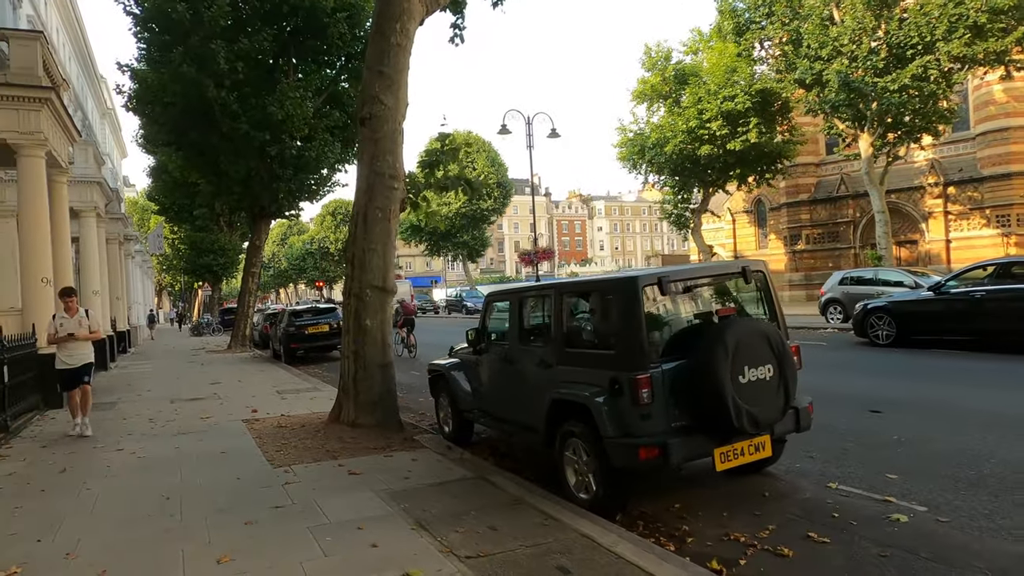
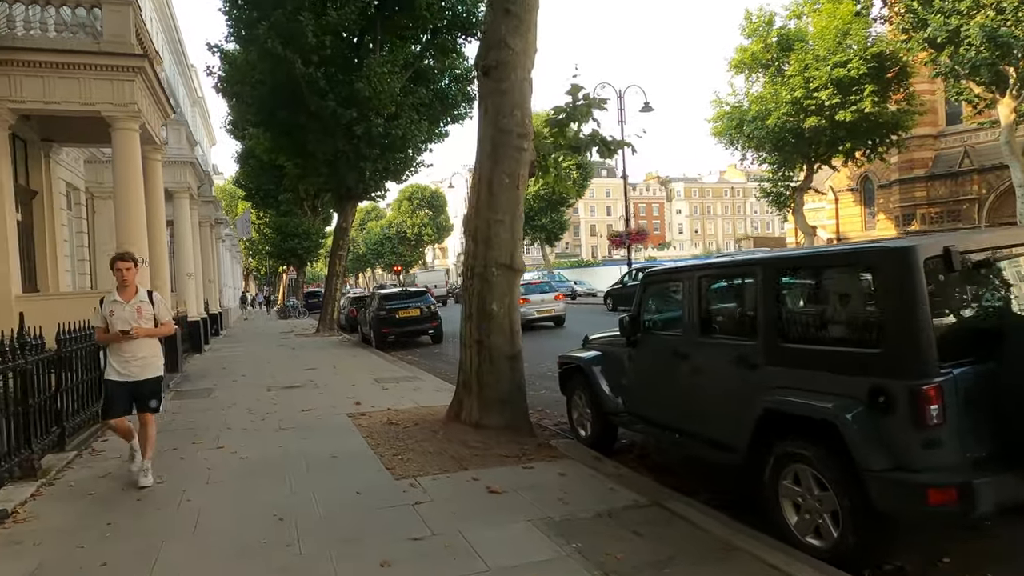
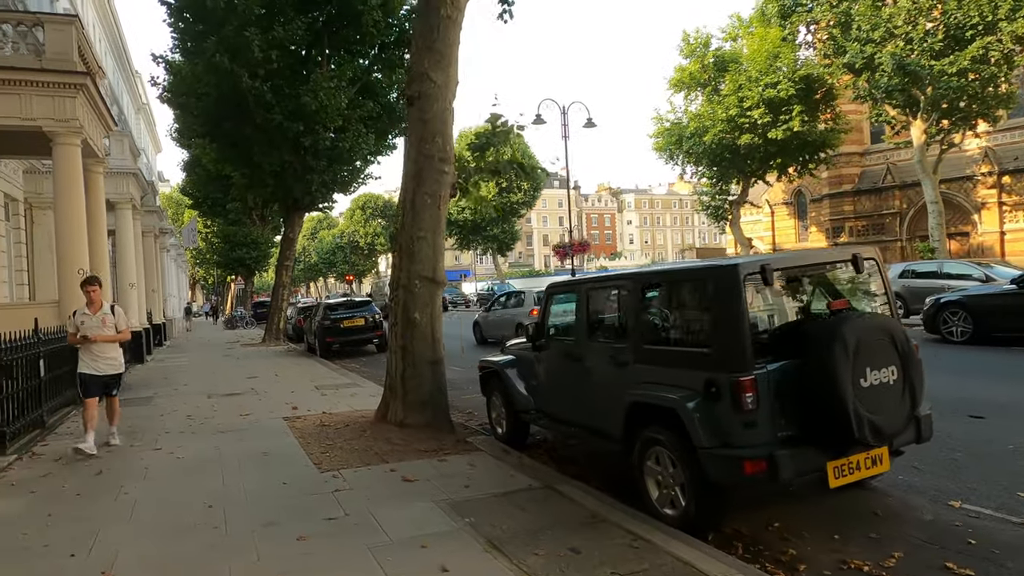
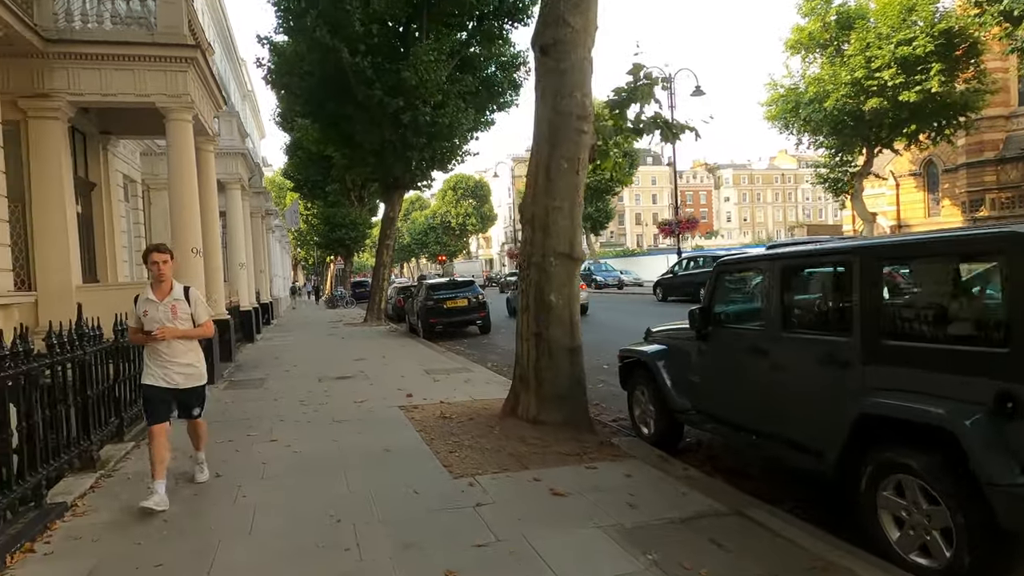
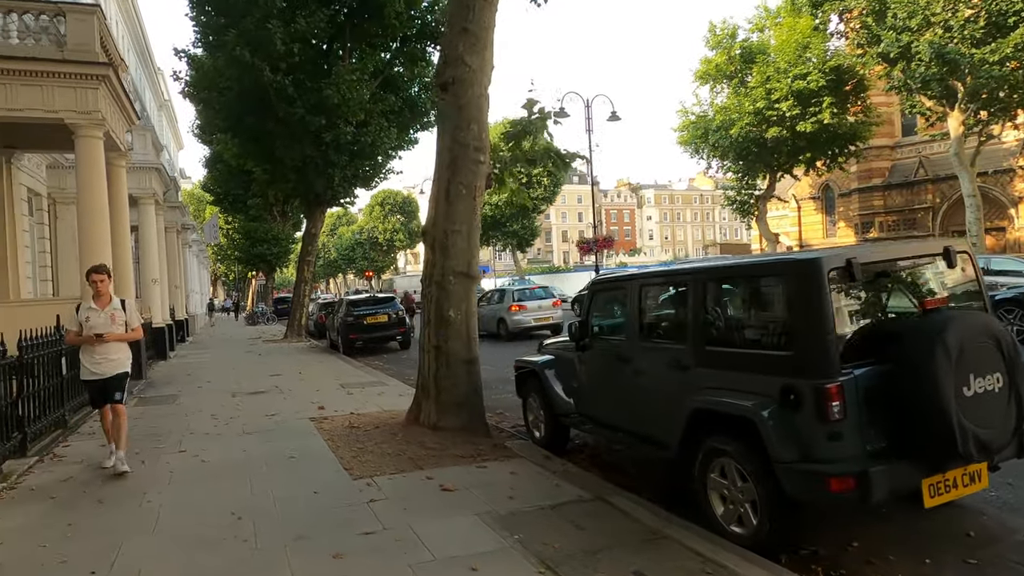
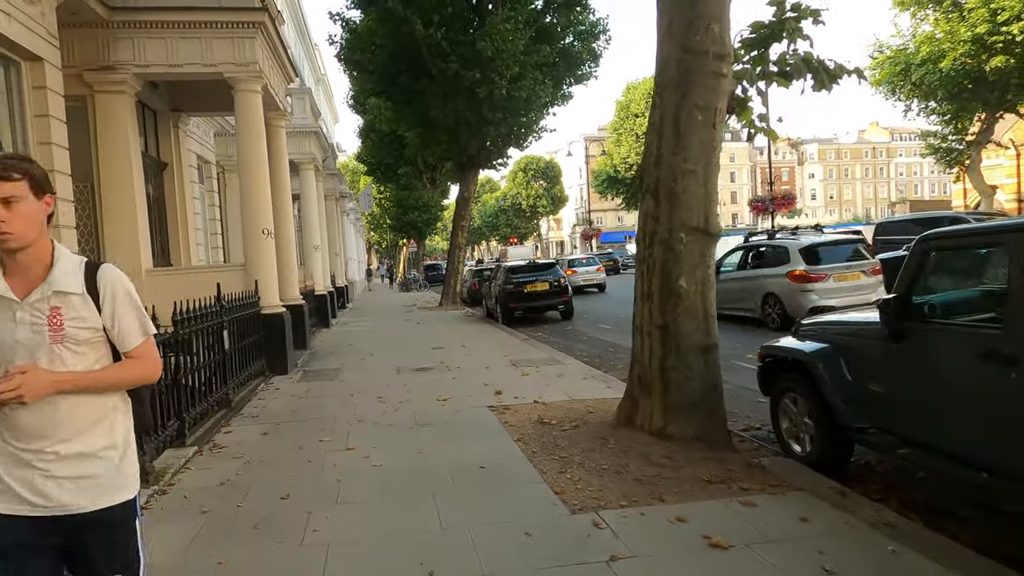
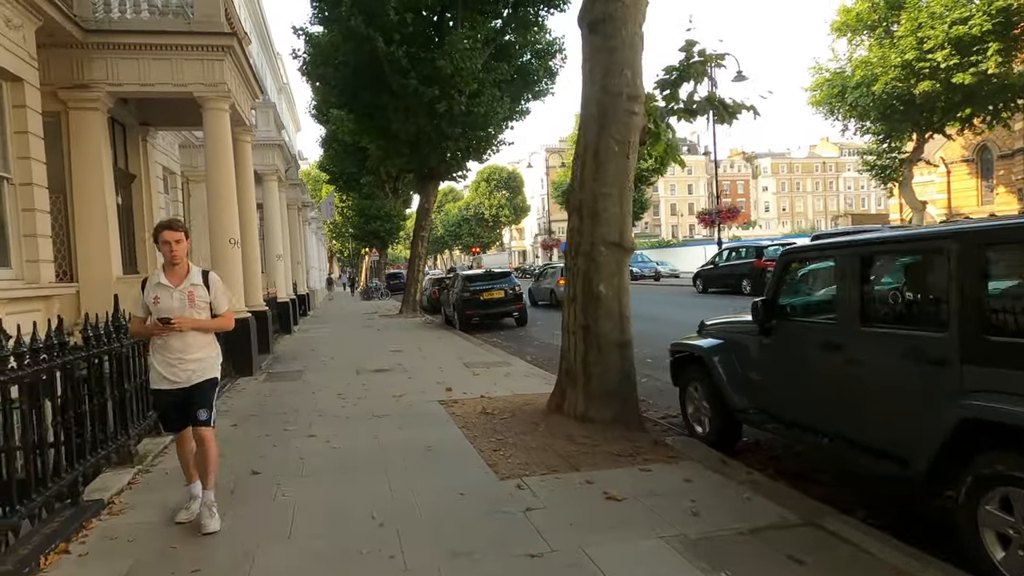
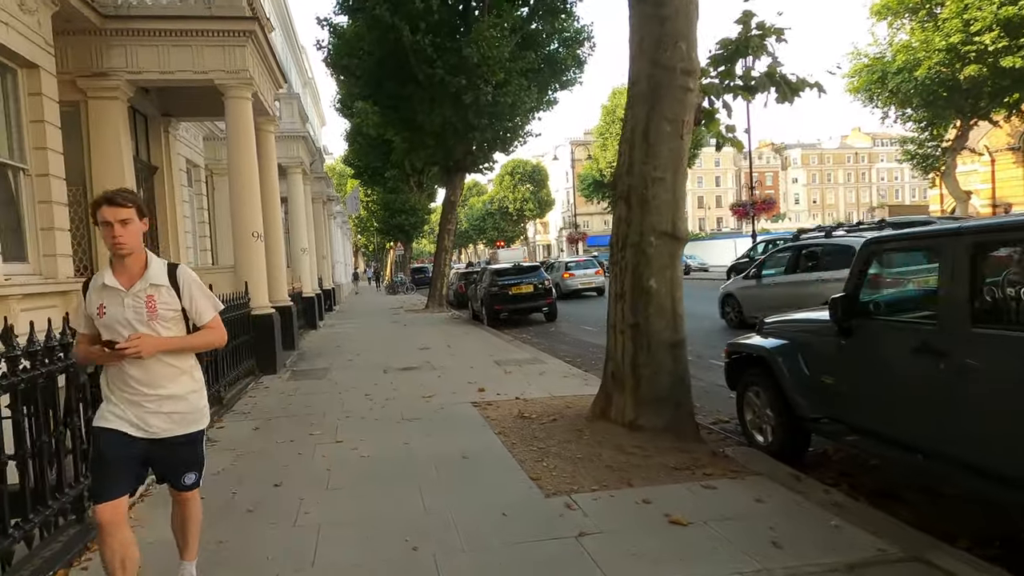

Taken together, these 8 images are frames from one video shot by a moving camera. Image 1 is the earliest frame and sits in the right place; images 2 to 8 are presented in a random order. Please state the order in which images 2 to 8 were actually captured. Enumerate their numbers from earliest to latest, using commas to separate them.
3, 5, 2, 4, 7, 8, 6
